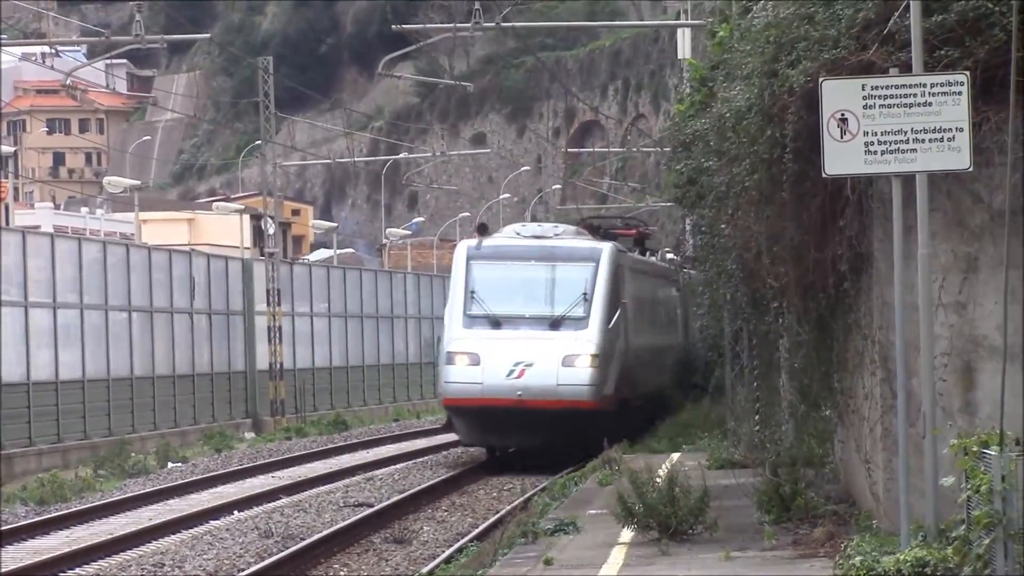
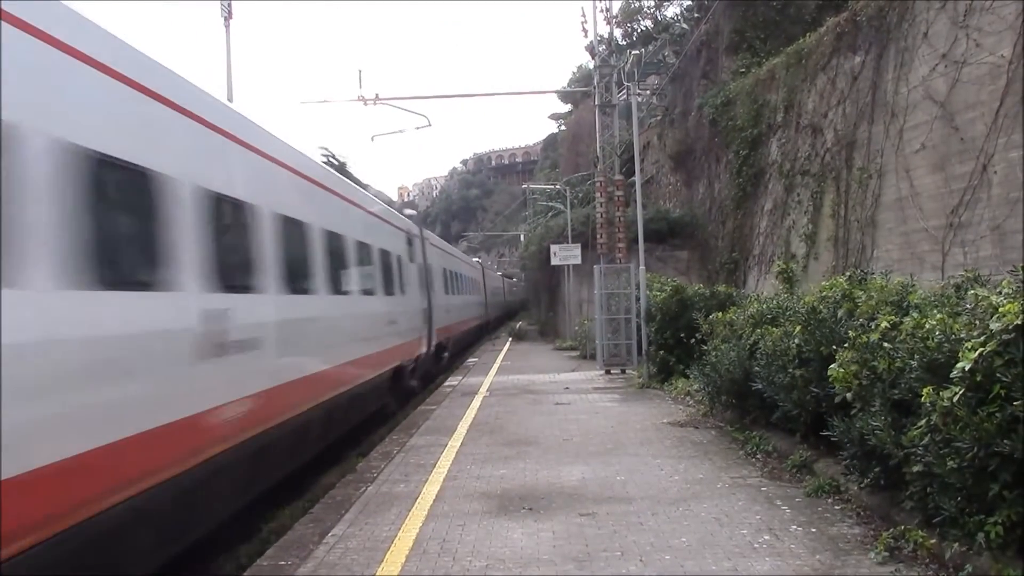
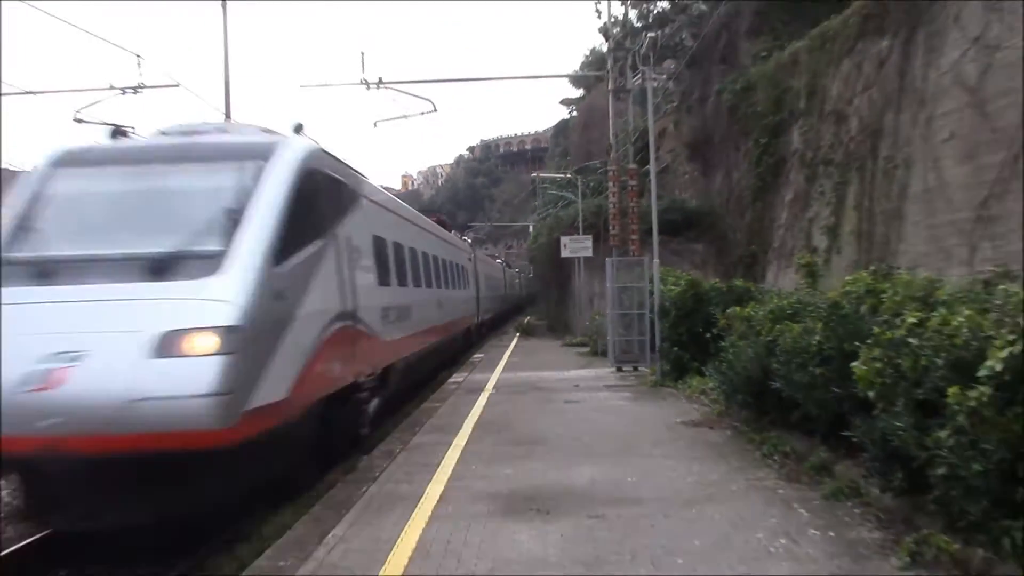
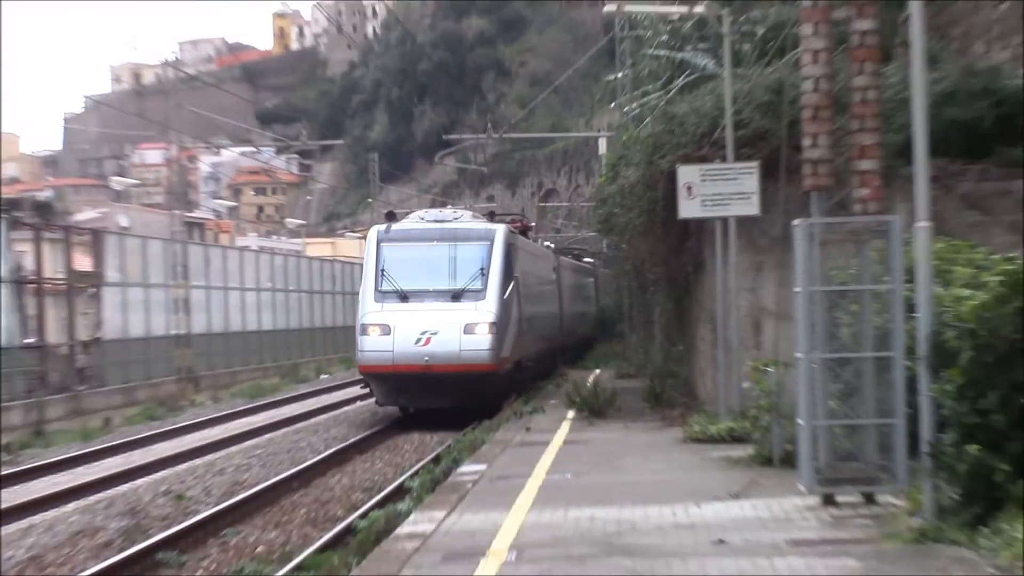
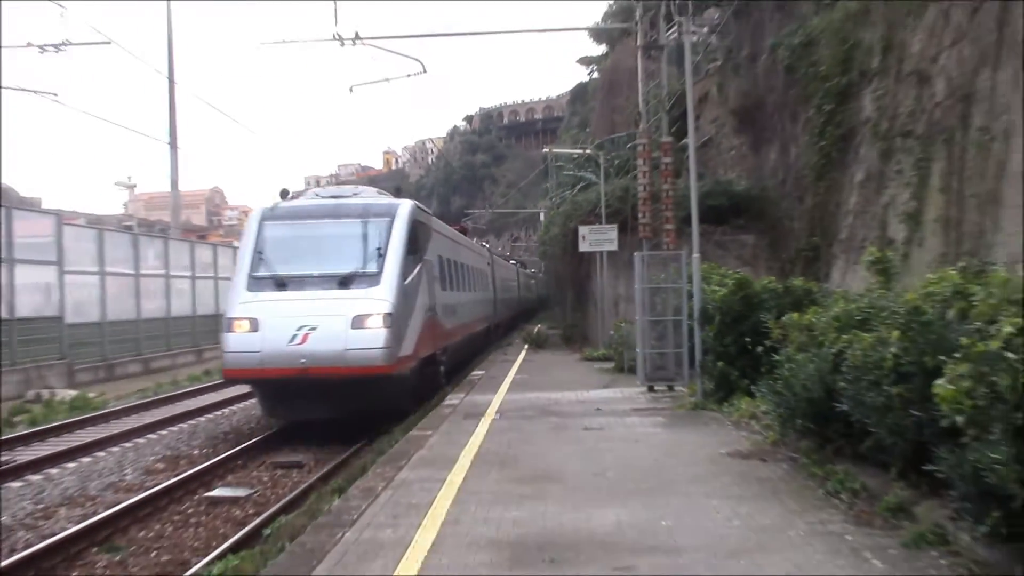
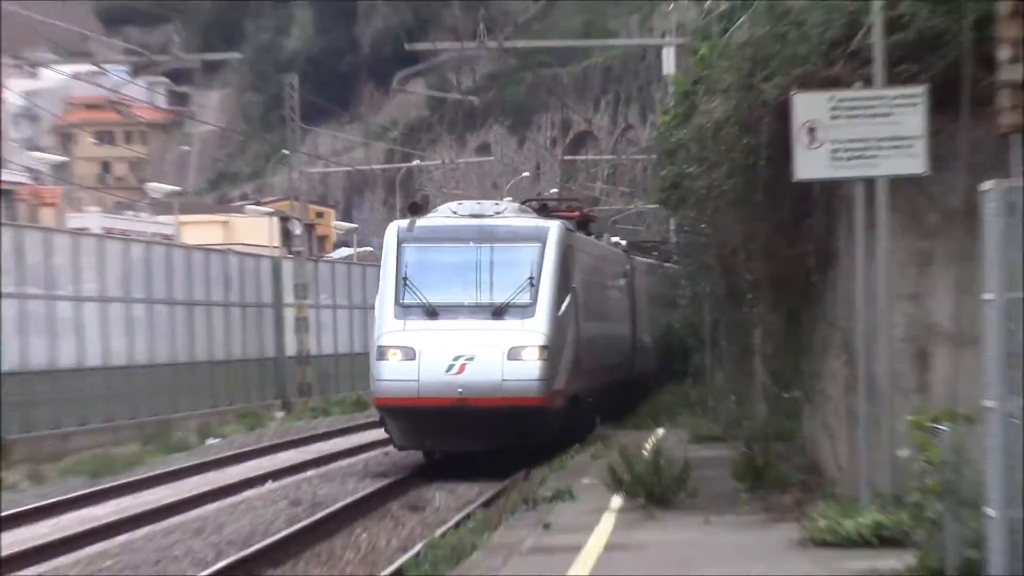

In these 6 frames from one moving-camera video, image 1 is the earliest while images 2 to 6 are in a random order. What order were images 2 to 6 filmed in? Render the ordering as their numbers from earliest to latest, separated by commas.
6, 4, 5, 3, 2
